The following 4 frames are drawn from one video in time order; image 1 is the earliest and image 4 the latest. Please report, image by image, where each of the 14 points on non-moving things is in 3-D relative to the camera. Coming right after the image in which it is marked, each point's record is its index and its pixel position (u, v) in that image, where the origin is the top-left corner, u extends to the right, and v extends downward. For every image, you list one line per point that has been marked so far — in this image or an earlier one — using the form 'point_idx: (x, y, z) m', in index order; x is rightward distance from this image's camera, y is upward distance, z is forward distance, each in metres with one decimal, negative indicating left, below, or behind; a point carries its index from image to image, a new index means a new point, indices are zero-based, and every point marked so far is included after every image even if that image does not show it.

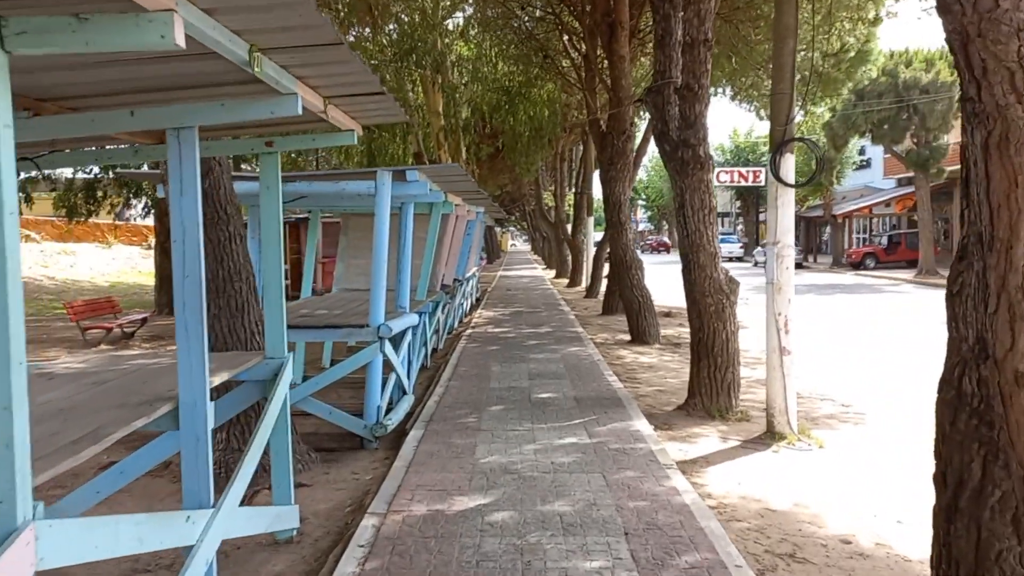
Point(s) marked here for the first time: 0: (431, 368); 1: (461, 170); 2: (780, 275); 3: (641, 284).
0: (-1.0, -1.0, +10.6) m
1: (-0.4, +0.9, +7.1) m
2: (+2.1, +0.1, +7.1) m
3: (+1.9, +0.1, +13.2) m
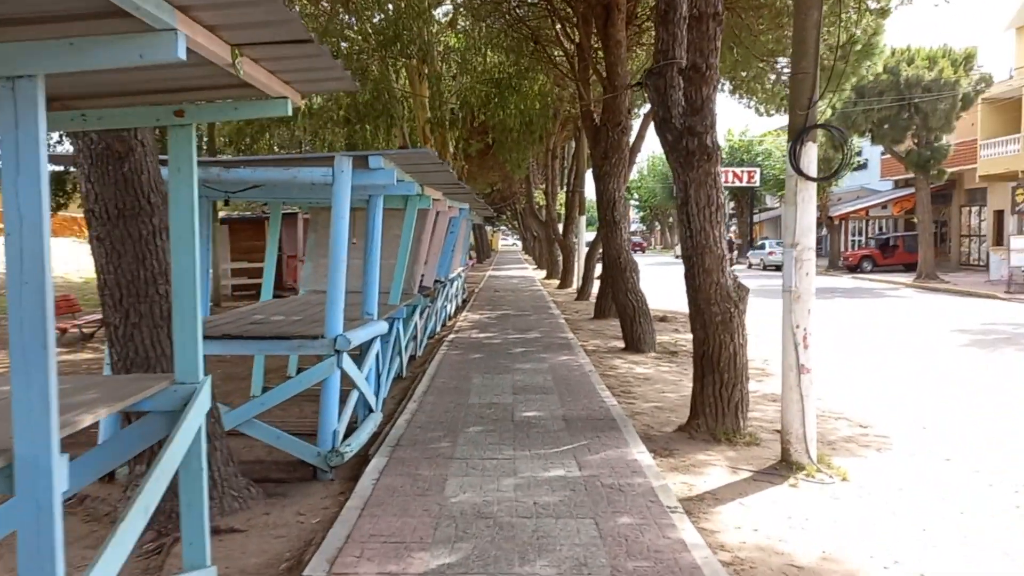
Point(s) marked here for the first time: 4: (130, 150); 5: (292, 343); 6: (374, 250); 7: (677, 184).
0: (-1.1, -1.0, +9.7) m
1: (-0.6, +0.9, +6.2) m
2: (+2.0, 0.0, +6.2) m
3: (+1.7, 0.0, +12.3) m
4: (-2.1, +0.7, +4.9) m
5: (-1.4, -0.4, +5.7) m
6: (-1.1, +0.3, +7.1) m
7: (+1.3, +0.9, +7.4) m
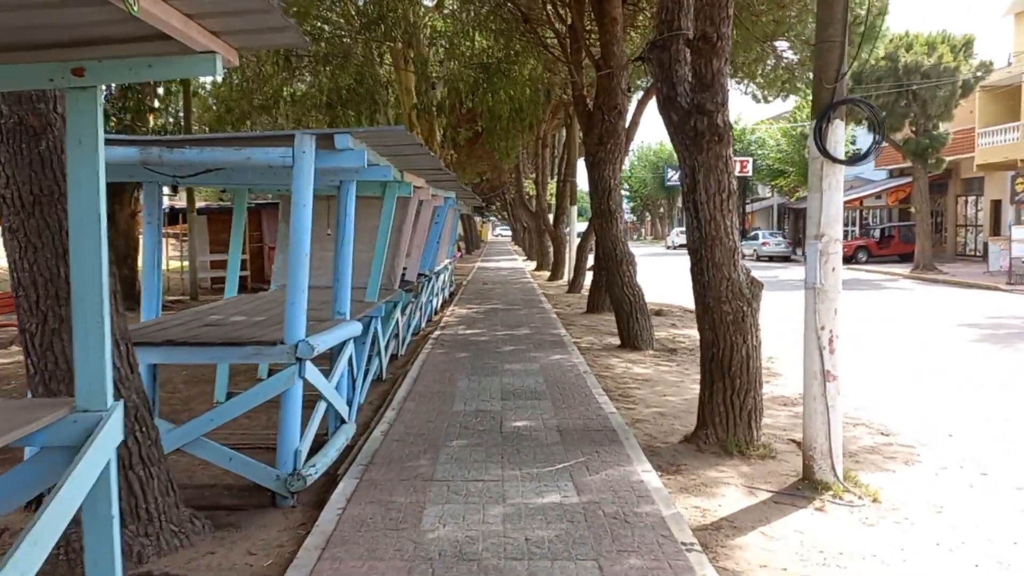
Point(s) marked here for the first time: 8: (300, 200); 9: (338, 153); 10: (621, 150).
0: (-1.2, -0.9, +9.0) m
1: (-0.6, +0.9, +5.5) m
2: (+1.9, +0.1, +5.5) m
3: (+1.5, +0.1, +11.5) m
4: (-2.1, +0.7, +4.2) m
5: (-1.5, -0.3, +5.0) m
6: (-1.1, +0.3, +6.3) m
7: (+1.3, +0.9, +6.7) m
8: (-1.2, +0.5, +5.0) m
9: (-1.0, +0.8, +5.2) m
10: (+1.5, +1.9, +12.3) m
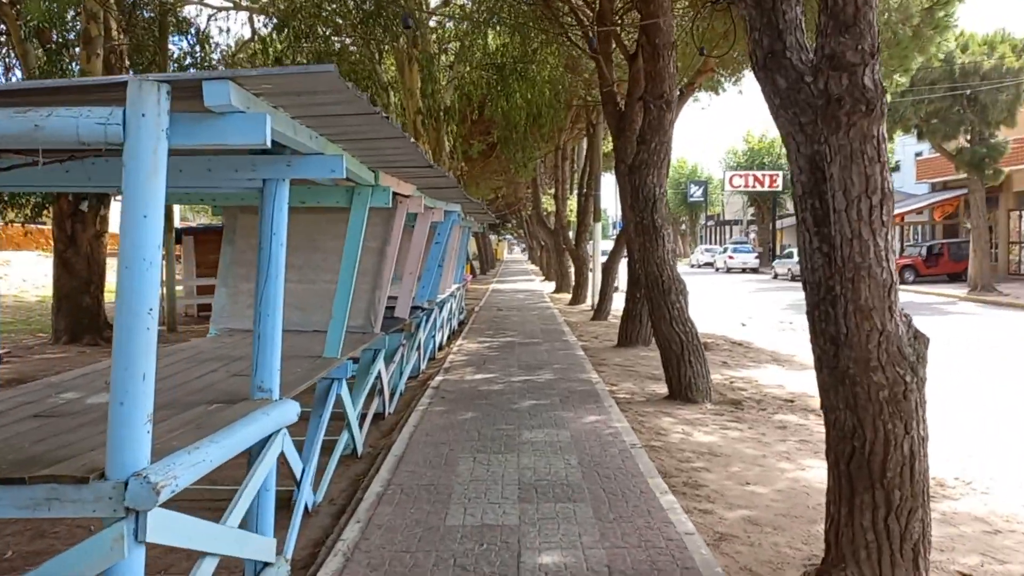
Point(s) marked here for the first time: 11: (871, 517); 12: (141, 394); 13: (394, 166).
0: (-1.1, -1.3, +6.6) m
1: (-0.5, +0.7, +3.1) m
2: (+2.0, -0.2, +3.1) m
3: (+1.7, -0.3, +9.1) m
4: (-2.1, +0.5, +1.8) m
5: (-1.4, -0.6, +2.6) m
6: (-1.0, +0.1, +4.0) m
7: (+1.4, +0.6, +4.3) m
8: (-1.1, +0.2, +2.6) m
9: (-0.9, +0.5, +2.8) m
10: (+1.7, +1.5, +10.0) m
11: (+1.6, -1.0, +4.1) m
12: (-1.1, -0.3, +2.7) m
13: (-0.7, +0.8, +5.7) m
